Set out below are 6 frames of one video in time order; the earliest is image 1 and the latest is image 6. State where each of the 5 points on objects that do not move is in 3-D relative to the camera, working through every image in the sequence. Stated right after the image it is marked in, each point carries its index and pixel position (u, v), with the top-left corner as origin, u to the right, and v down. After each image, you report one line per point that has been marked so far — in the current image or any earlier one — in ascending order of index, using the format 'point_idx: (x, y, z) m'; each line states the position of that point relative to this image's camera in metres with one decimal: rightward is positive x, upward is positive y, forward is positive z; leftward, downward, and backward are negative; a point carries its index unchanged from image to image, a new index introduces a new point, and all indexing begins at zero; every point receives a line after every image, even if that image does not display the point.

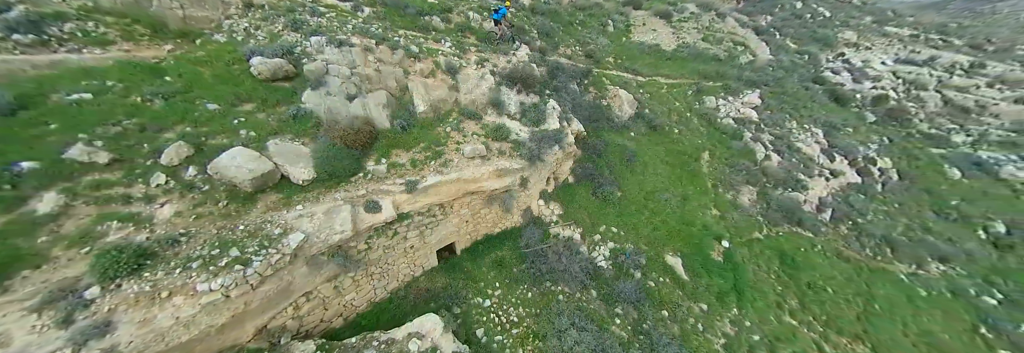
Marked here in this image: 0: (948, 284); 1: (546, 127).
0: (+19.9, -4.8, +10.9) m
1: (+1.6, +2.3, +11.2) m
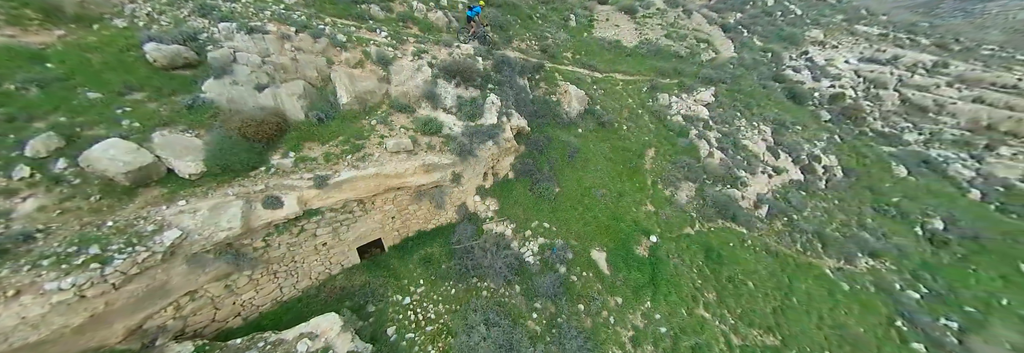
0: (+16.9, -4.7, +11.2) m
1: (-1.4, +2.6, +11.0) m
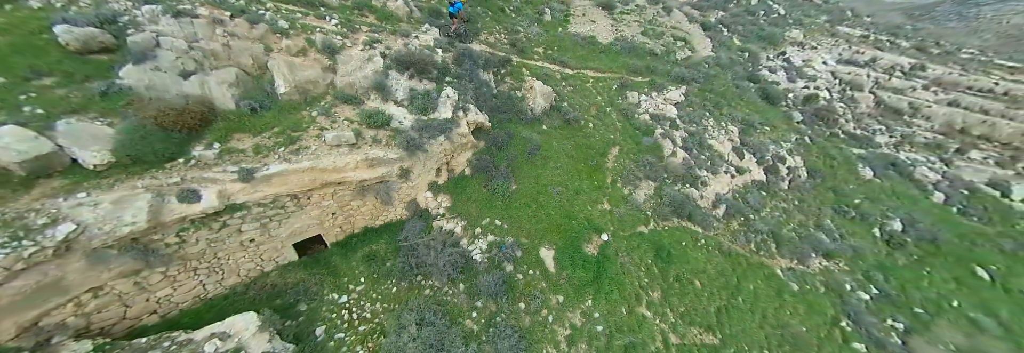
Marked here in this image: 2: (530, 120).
0: (+14.7, -4.8, +11.3) m
1: (-3.4, +2.7, +10.7) m
2: (+1.1, +3.3, +13.7) m
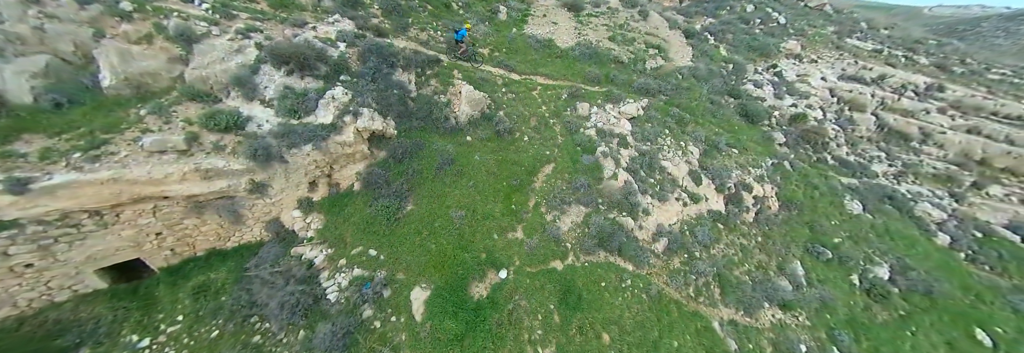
0: (+10.1, -6.3, +9.3) m
1: (-7.7, +2.1, +9.1) m
2: (-3.1, +2.4, +12.1) m
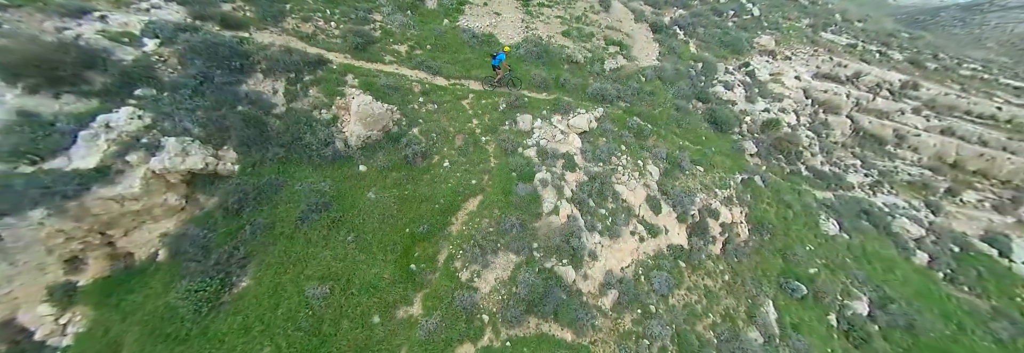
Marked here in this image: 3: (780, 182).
0: (+6.8, -7.8, +7.2) m
1: (-11.1, +0.2, +5.8) m
2: (-6.6, +0.7, +9.0) m
3: (+16.8, -0.4, +15.0) m
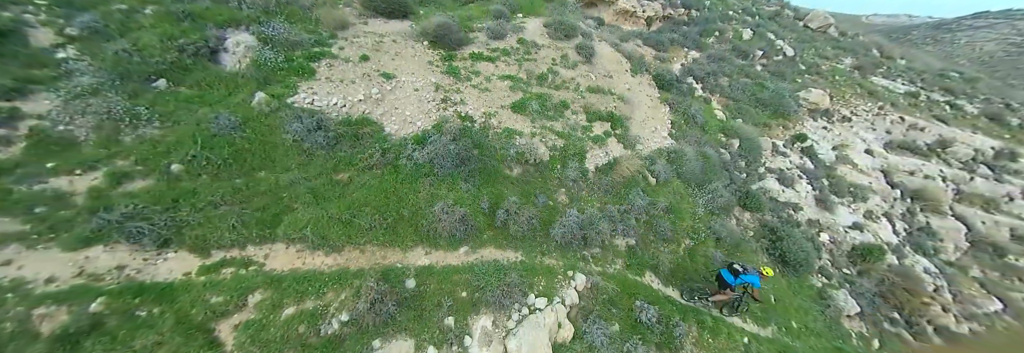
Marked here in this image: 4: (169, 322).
0: (+4.0, -14.2, -0.5) m
1: (-14.0, -6.3, -2.1) m
2: (-9.7, -6.0, +1.2) m
3: (+13.6, -7.0, +8.0) m
4: (-5.8, -2.8, +4.4) m
